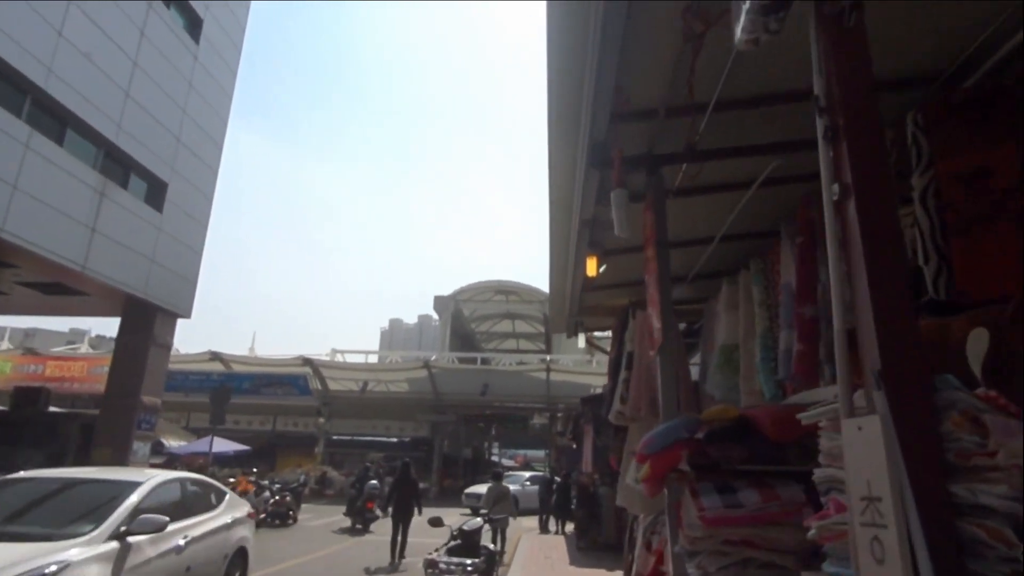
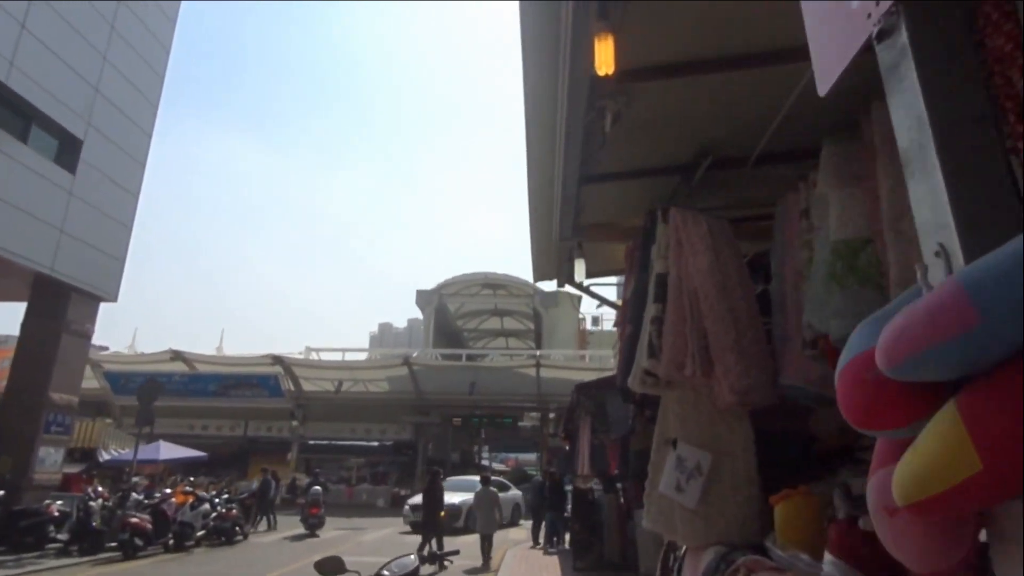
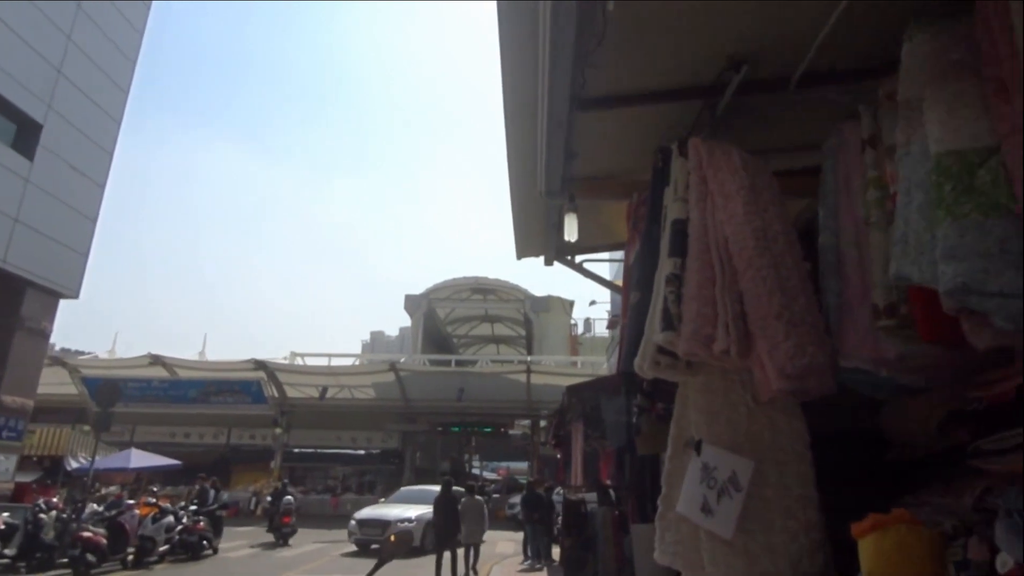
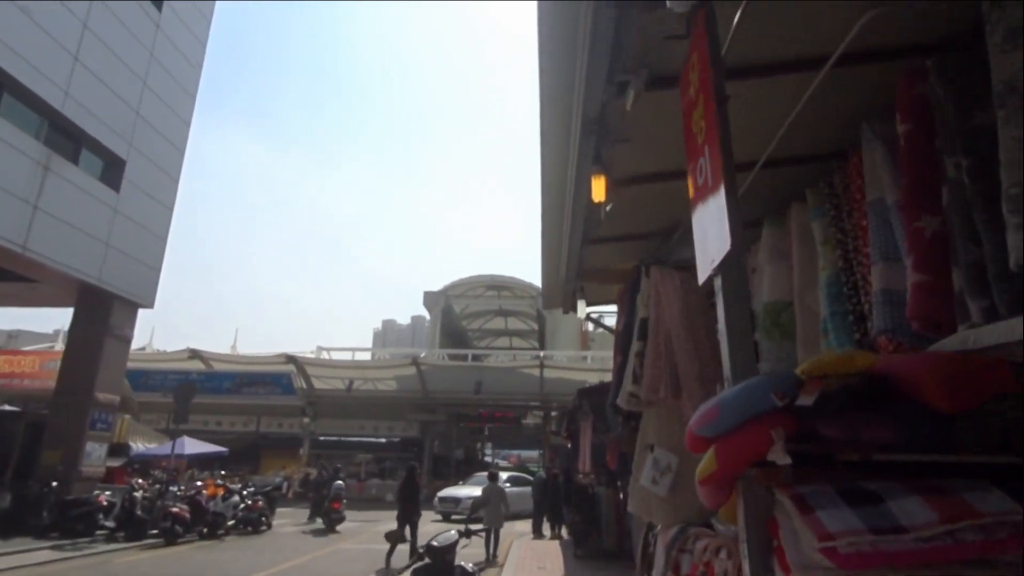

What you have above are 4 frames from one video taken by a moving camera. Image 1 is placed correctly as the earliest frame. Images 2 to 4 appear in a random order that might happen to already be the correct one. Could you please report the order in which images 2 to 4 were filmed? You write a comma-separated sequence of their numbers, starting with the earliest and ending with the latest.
4, 2, 3
